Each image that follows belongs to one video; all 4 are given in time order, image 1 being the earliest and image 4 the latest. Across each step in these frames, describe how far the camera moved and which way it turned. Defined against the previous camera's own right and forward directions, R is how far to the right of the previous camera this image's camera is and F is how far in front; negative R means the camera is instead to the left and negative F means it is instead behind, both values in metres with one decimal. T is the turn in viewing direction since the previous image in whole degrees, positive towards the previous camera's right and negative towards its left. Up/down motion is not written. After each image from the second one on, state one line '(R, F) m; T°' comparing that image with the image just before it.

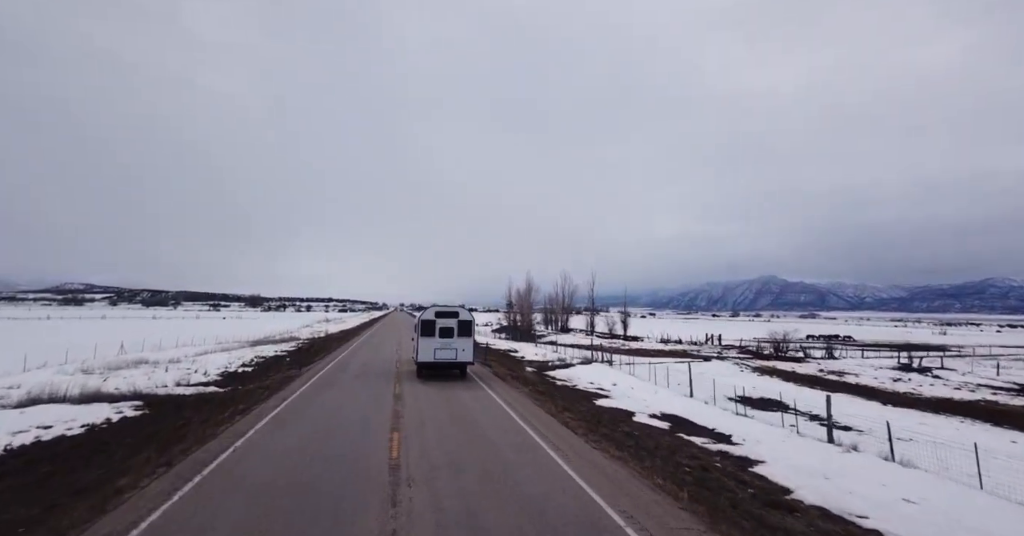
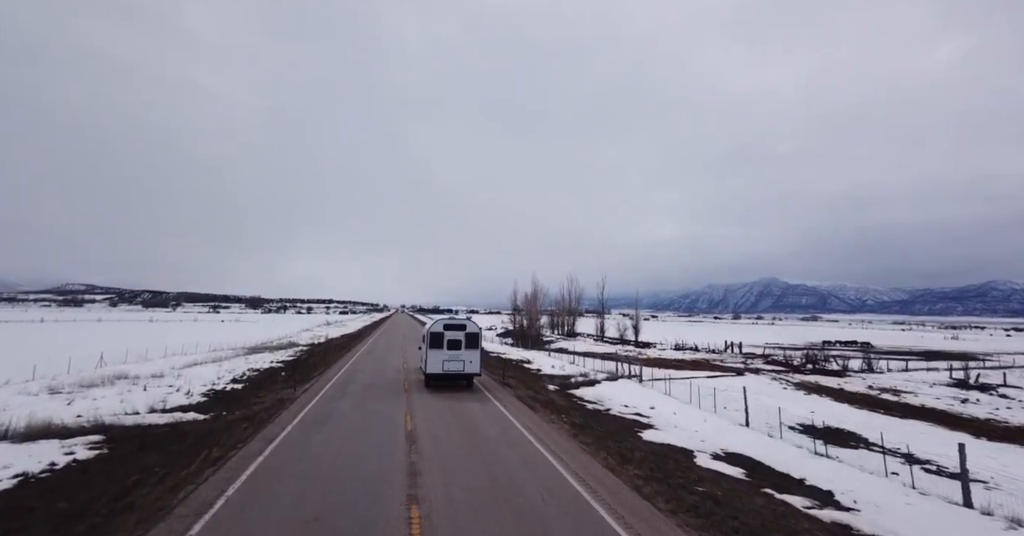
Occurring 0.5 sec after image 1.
(-0.8, +2.0) m; 0°
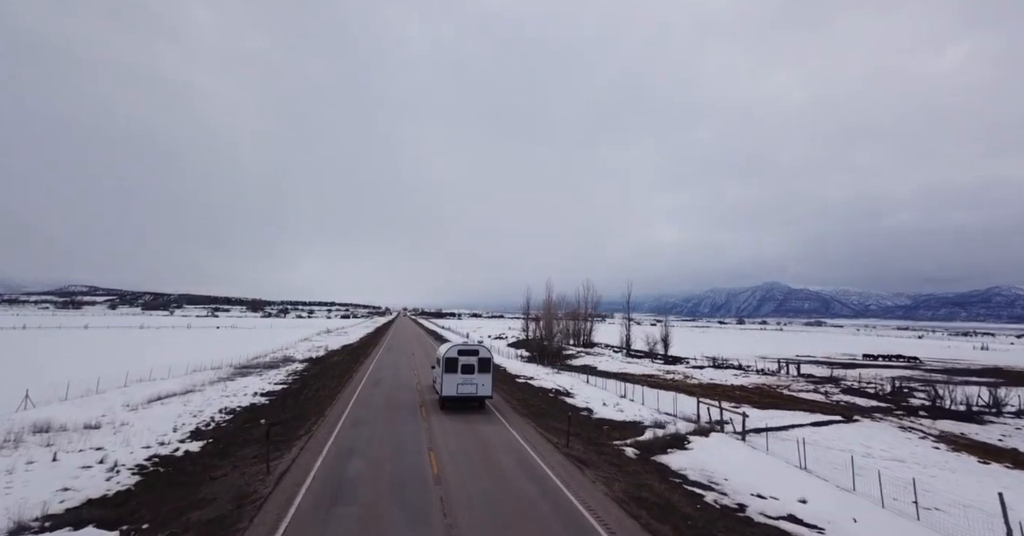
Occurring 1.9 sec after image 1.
(-1.8, +4.9) m; 0°
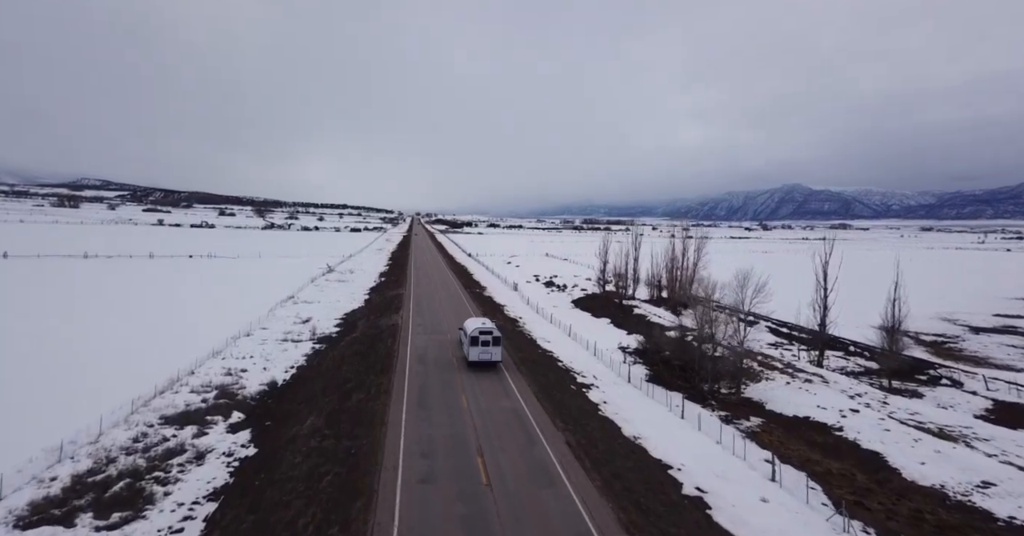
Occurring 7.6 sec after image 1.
(-6.8, +24.3) m; -2°
